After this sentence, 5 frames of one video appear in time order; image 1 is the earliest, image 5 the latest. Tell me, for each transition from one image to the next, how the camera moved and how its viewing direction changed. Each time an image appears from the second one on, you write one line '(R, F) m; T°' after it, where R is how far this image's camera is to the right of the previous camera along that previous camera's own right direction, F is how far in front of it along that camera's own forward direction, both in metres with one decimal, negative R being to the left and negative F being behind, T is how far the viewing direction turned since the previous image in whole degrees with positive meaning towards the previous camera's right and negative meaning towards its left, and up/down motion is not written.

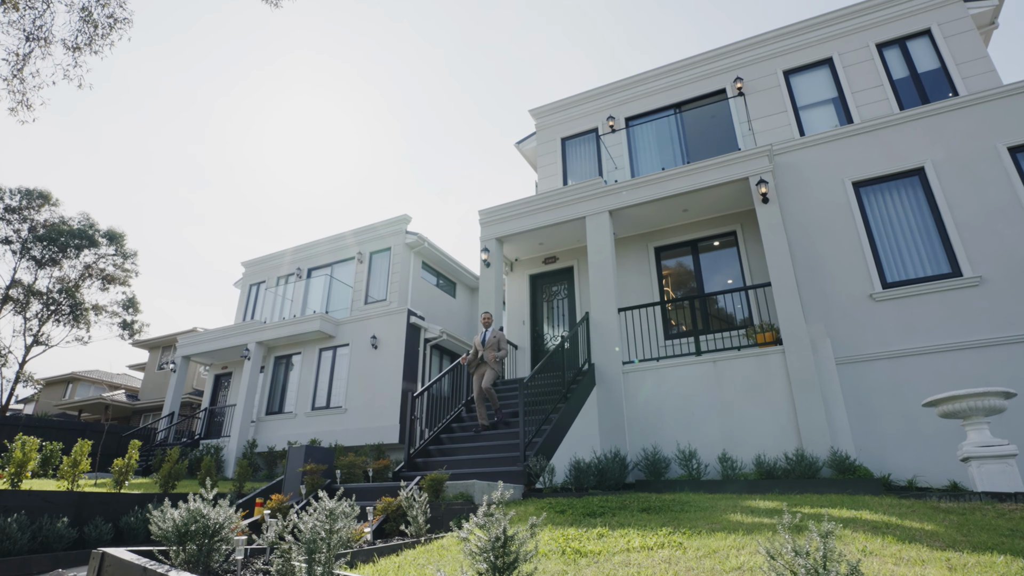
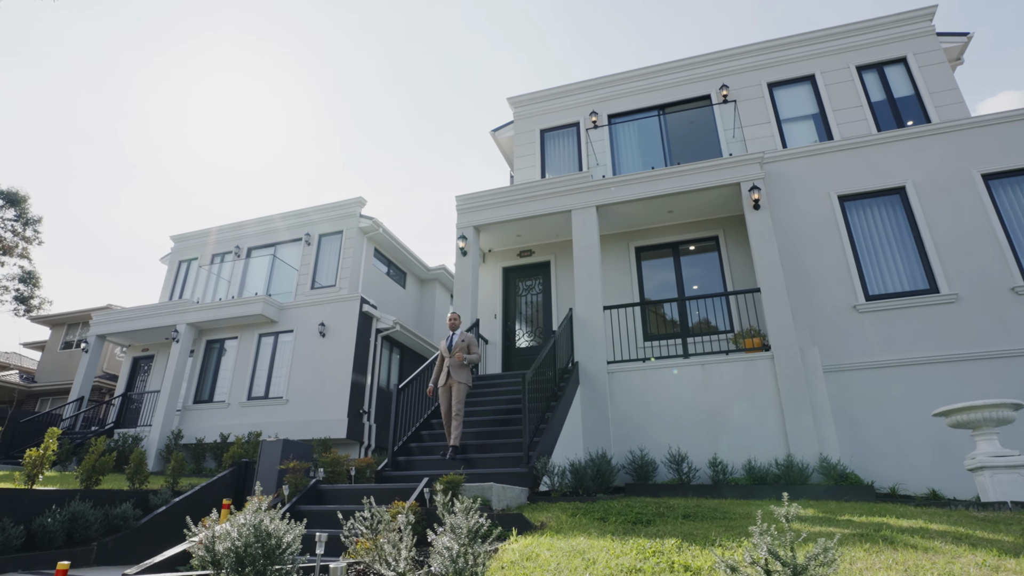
(-0.9, +0.5) m; +8°
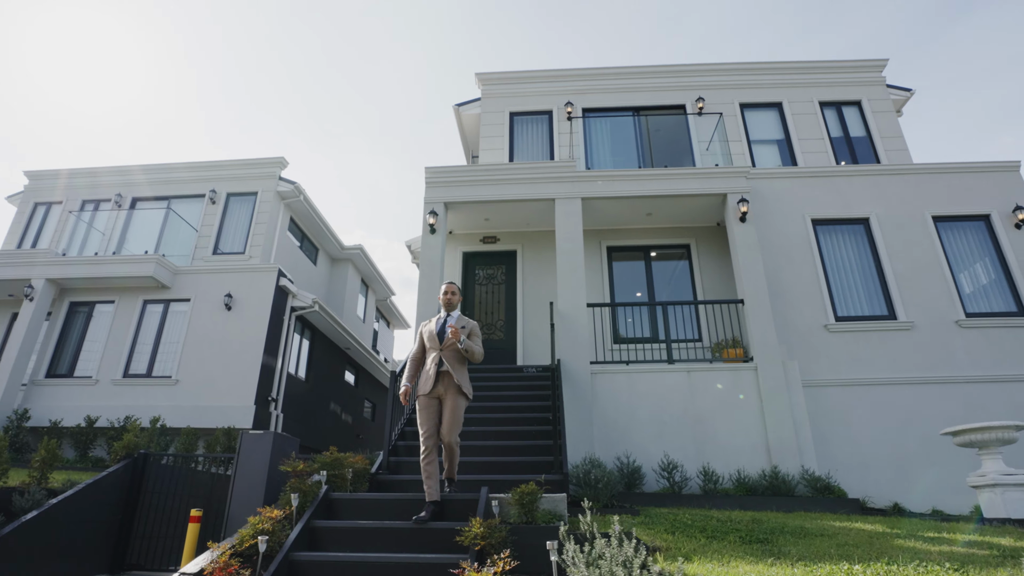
(-1.5, +0.9) m; +13°
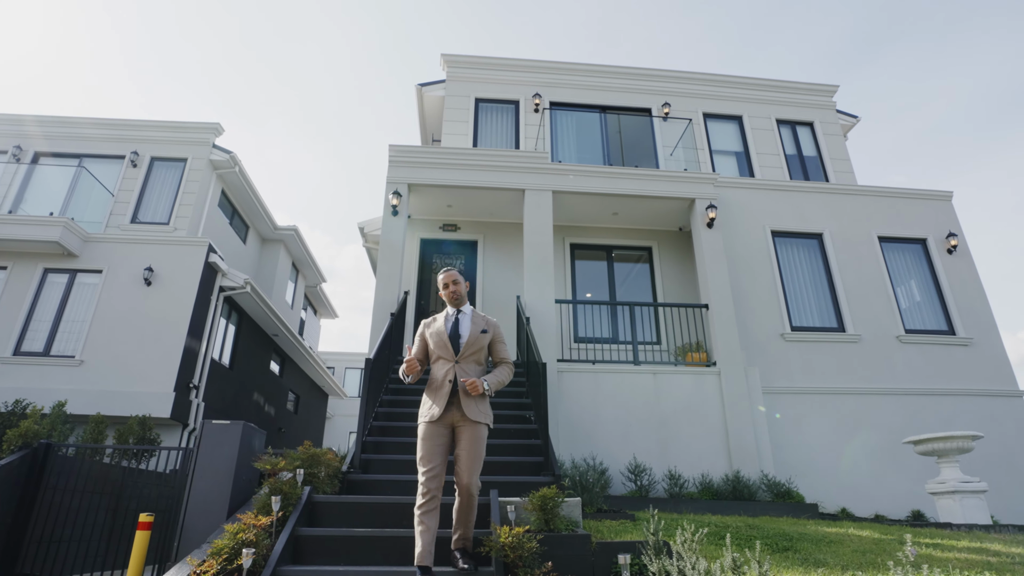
(-0.6, +0.4) m; +8°
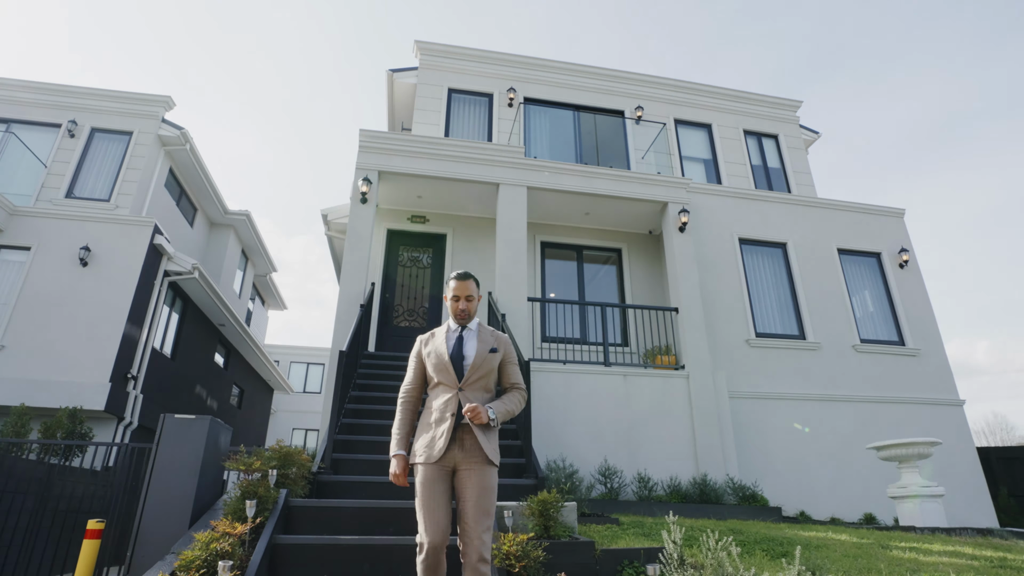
(-0.3, +0.2) m; +5°
